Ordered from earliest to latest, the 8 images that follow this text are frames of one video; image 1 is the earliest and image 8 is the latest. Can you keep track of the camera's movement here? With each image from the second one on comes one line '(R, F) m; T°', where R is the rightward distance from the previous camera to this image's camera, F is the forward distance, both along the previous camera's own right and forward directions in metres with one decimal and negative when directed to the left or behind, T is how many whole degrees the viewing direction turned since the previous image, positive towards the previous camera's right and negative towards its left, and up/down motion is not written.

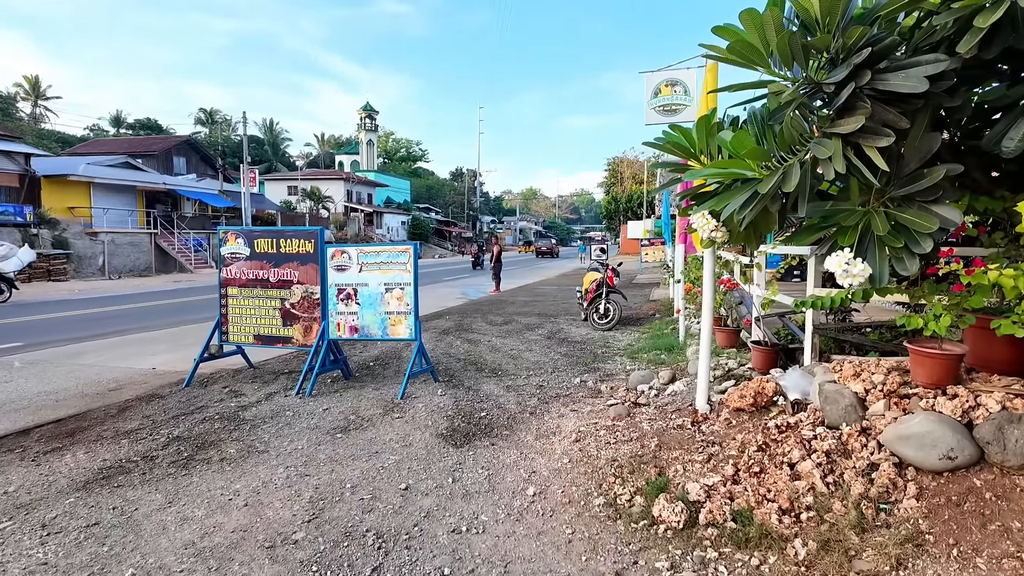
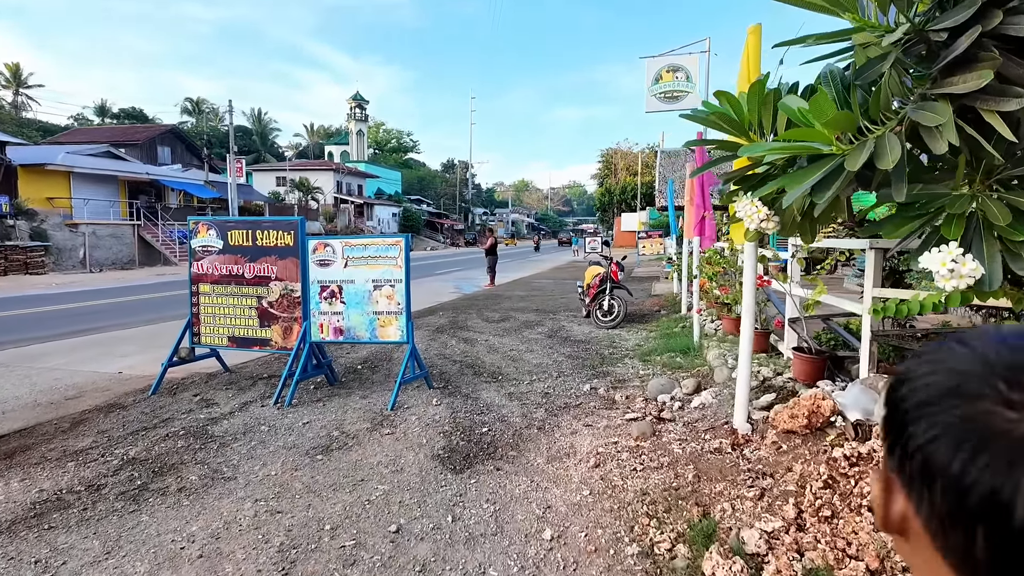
(-0.1, +0.6) m; +1°
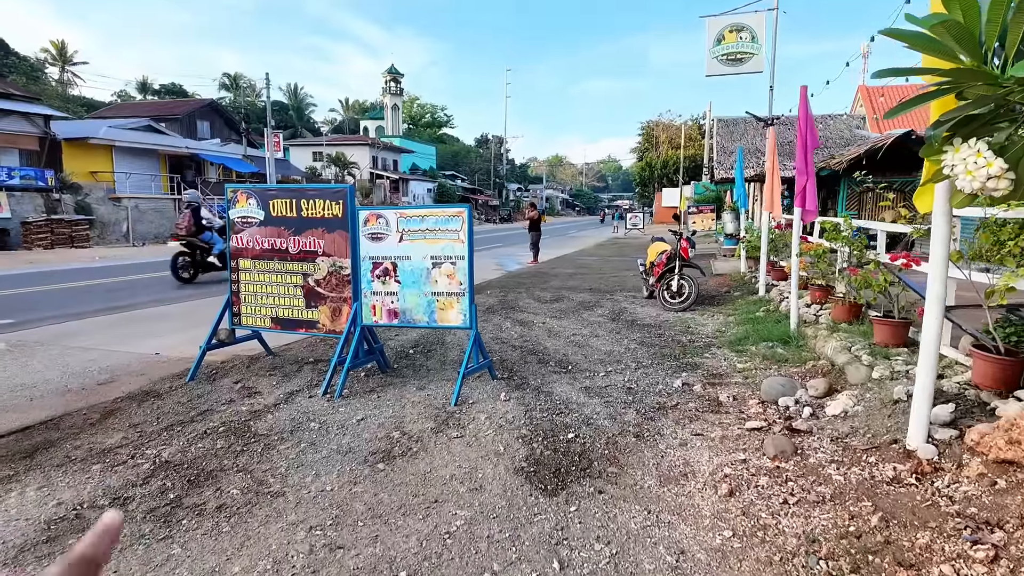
(-0.4, +0.7) m; -3°
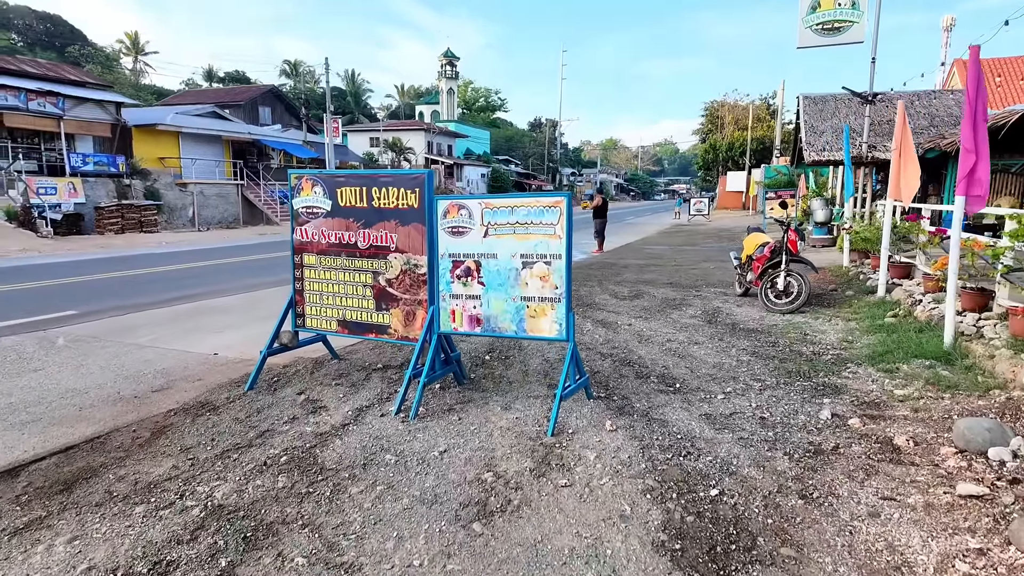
(-0.4, +0.8) m; -5°
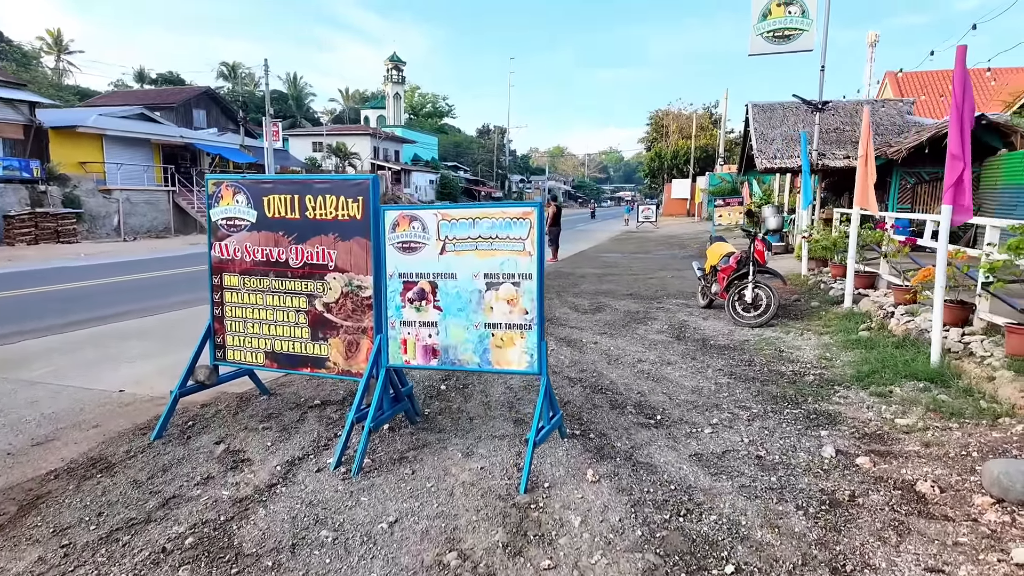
(-0.1, +0.6) m; +5°
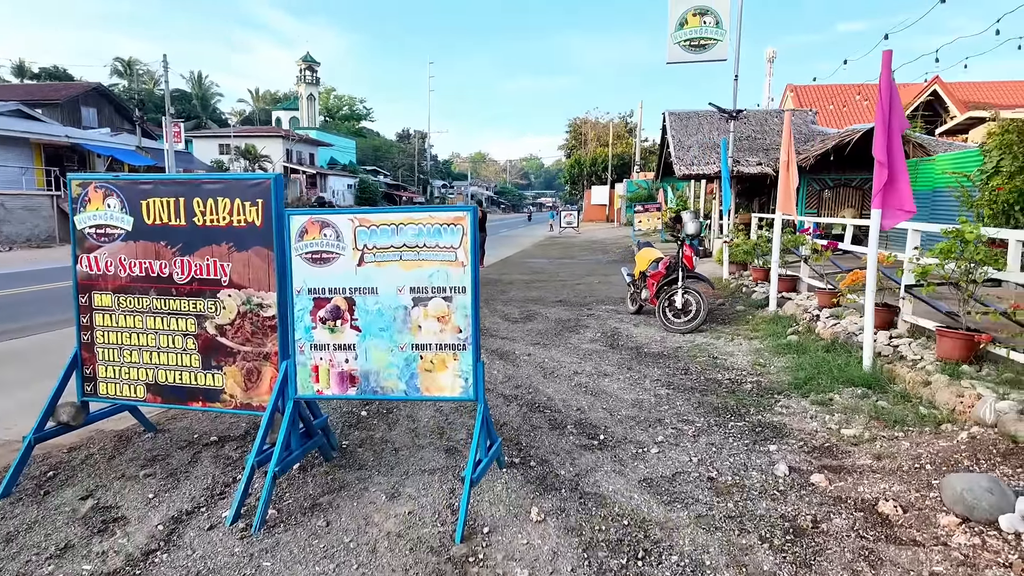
(0.0, +0.4) m; +7°
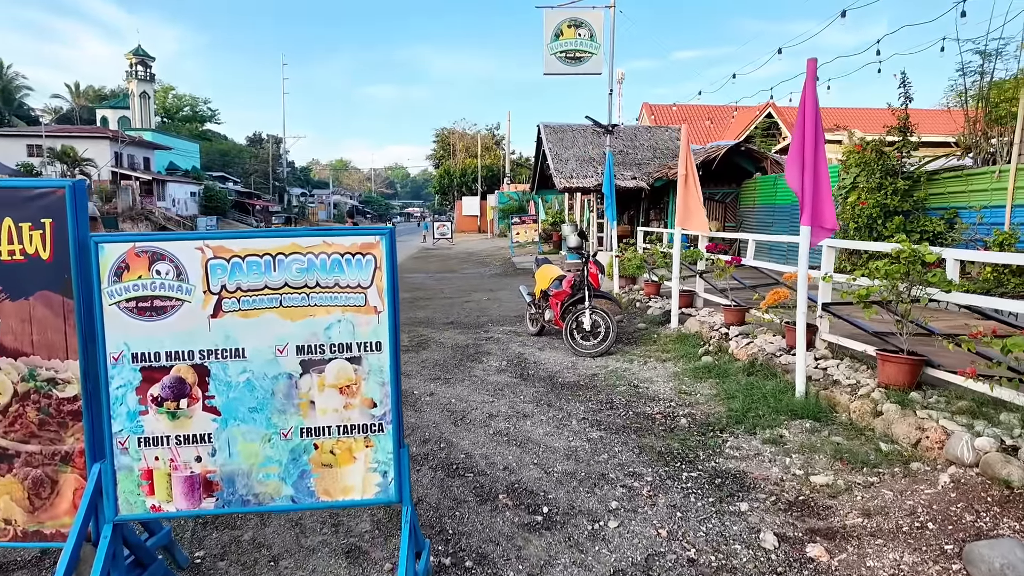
(-0.2, +0.8) m; +13°
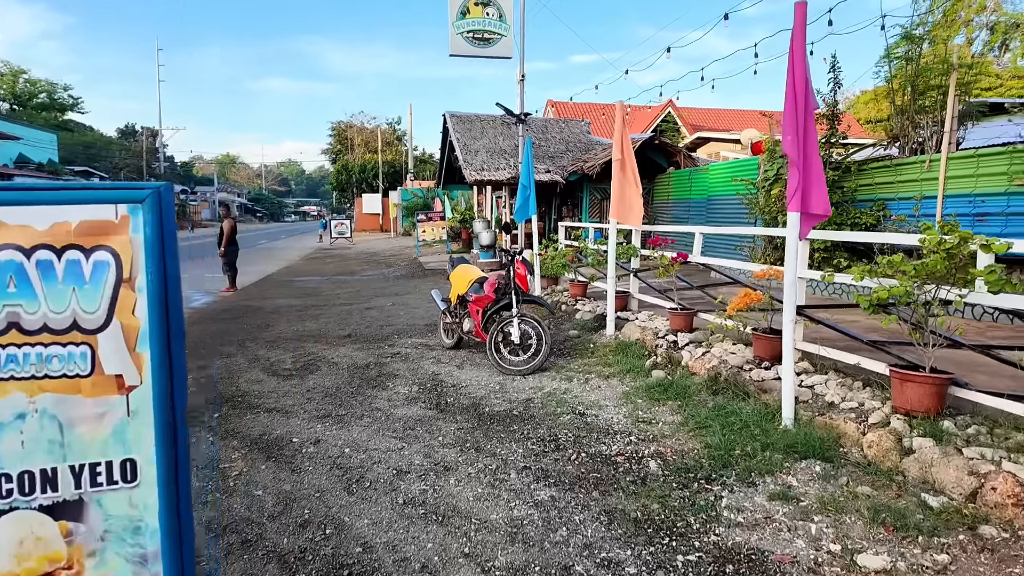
(0.0, +1.2) m; +9°
